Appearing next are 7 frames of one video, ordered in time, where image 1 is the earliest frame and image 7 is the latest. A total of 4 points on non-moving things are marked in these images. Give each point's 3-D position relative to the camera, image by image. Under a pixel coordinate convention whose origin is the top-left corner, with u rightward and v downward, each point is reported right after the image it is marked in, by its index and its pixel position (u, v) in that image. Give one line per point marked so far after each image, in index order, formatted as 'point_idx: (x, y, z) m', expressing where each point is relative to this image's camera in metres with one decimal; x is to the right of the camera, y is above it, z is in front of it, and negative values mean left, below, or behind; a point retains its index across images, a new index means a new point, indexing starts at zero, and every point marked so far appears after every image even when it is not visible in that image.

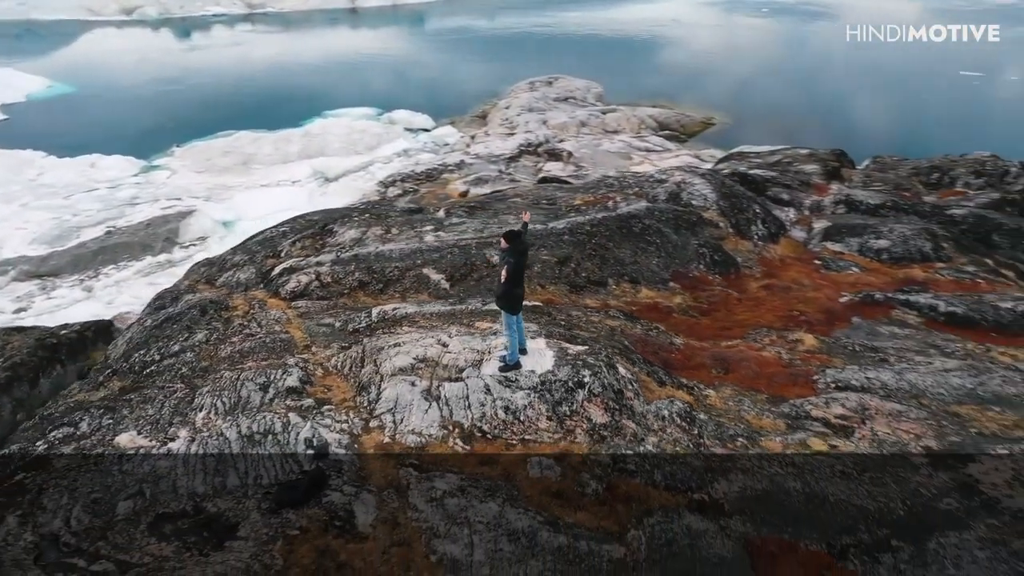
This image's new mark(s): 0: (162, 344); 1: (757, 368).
0: (-7.7, -1.2, +17.9) m
1: (+4.9, -1.6, +16.0) m
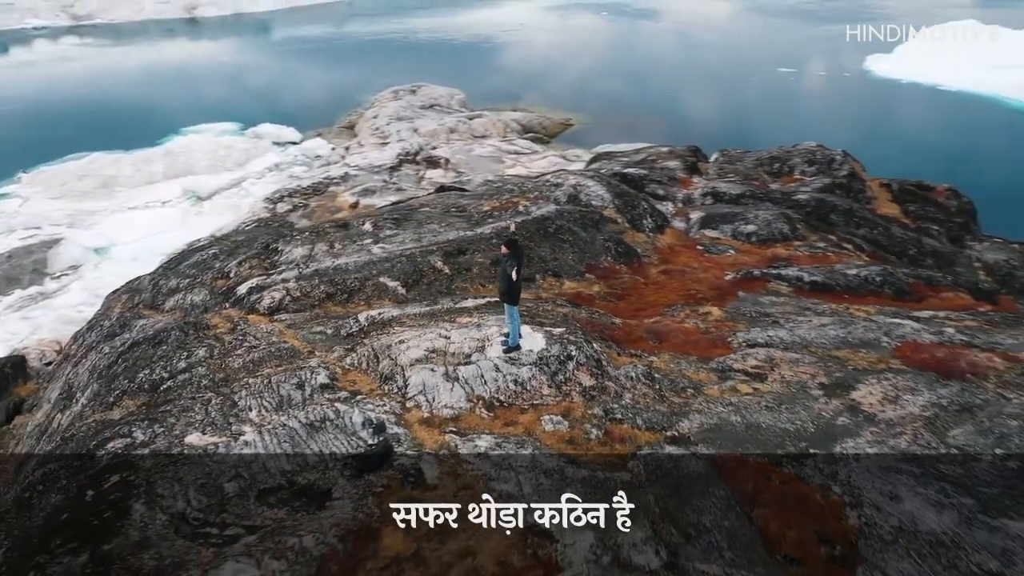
0: (-8.5, -1.8, +19.5) m
1: (+4.3, -1.2, +19.9) m
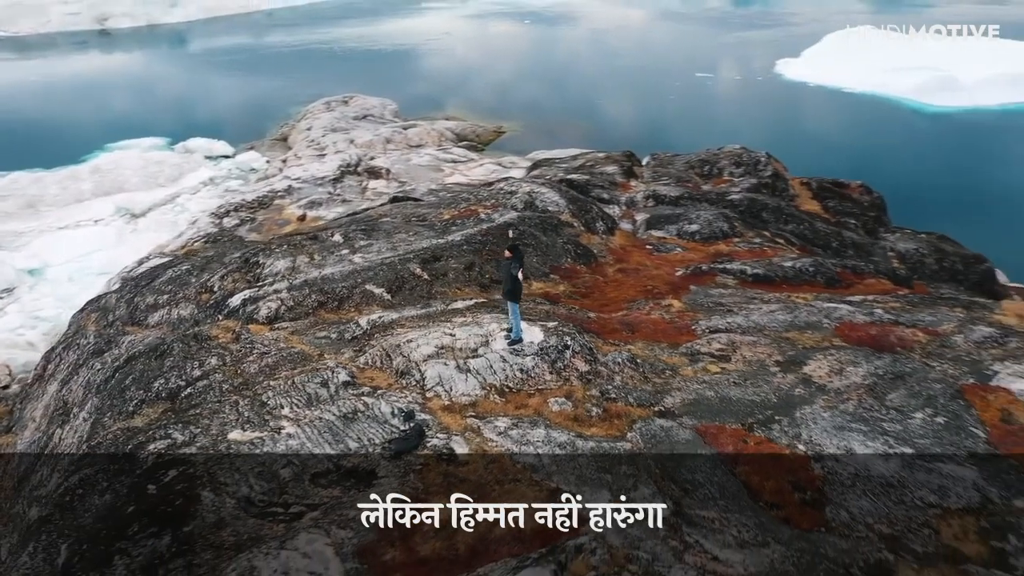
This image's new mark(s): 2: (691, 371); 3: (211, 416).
0: (-8.7, -2.1, +20.7) m
1: (+3.9, -1.1, +22.2) m
2: (+4.3, -2.0, +19.2) m
3: (-6.5, -2.7, +17.3) m
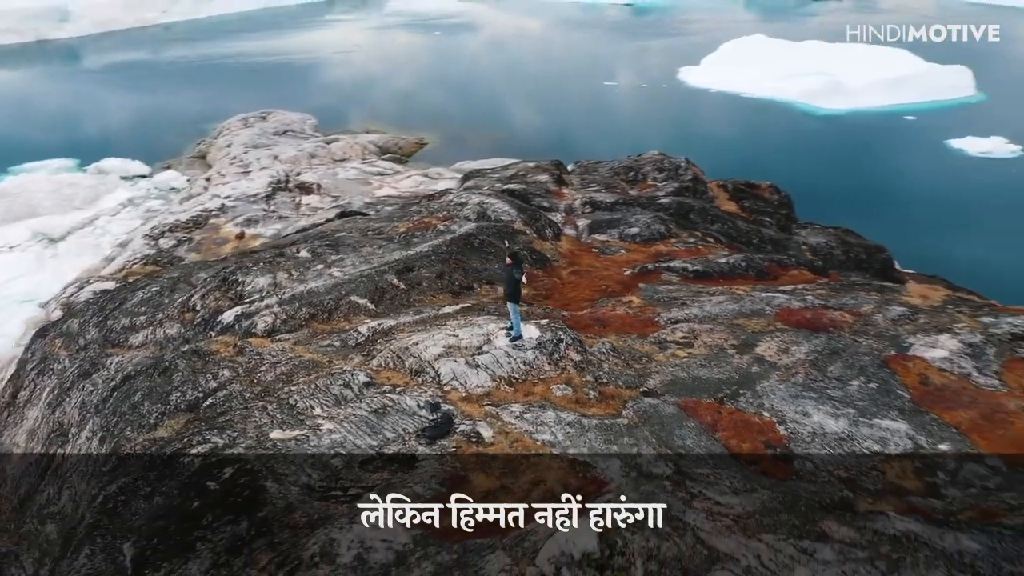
0: (-8.9, -2.6, +22.0) m
1: (+3.4, -1.0, +24.9) m
2: (+4.1, -1.9, +21.9) m
3: (-6.3, -3.1, +18.9) m
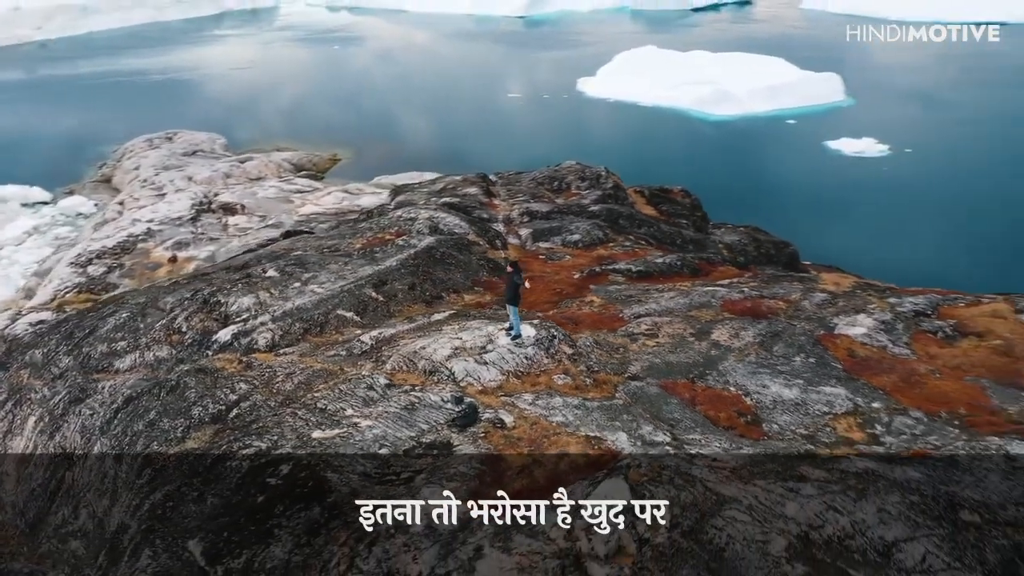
0: (-9.0, -3.2, +23.5) m
1: (+2.7, -1.1, +27.9) m
2: (+3.9, -1.8, +25.1) m
3: (-6.0, -3.6, +20.7) m
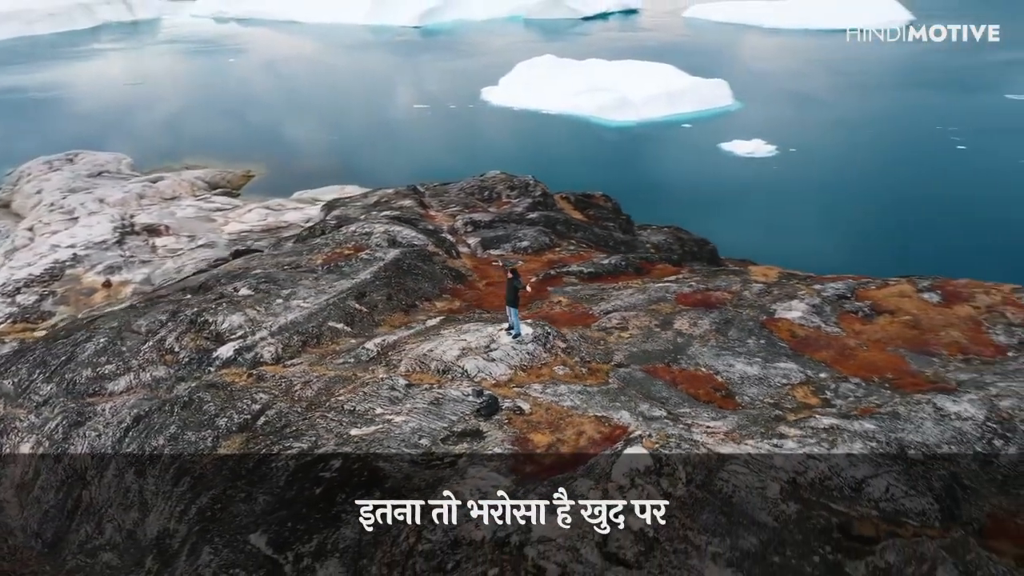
0: (-9.0, -3.8, +25.1) m
1: (+2.0, -1.1, +30.9) m
2: (+3.5, -1.8, +28.2) m
3: (-5.7, -4.0, +22.7) m
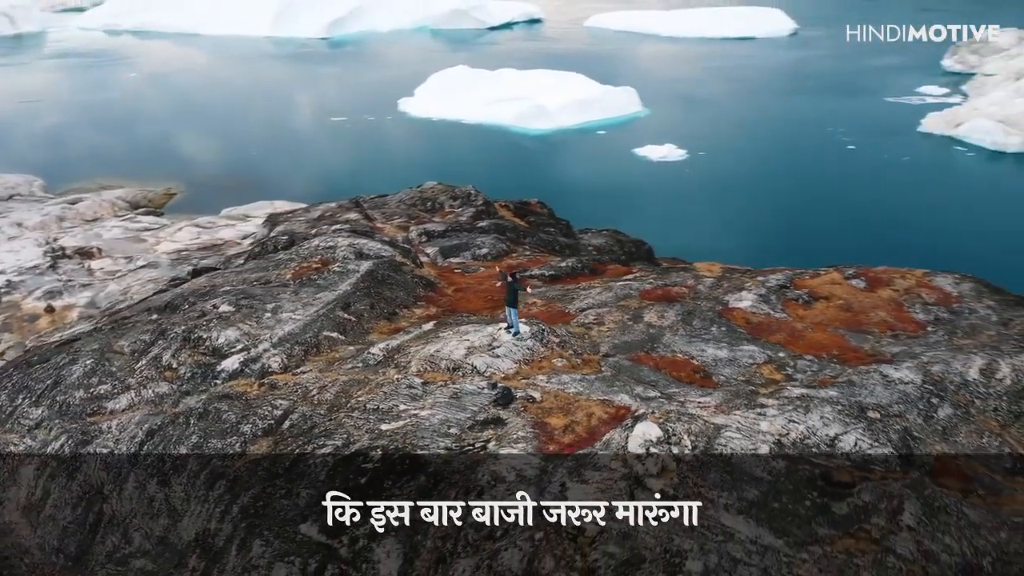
0: (-8.8, -4.3, +26.6) m
1: (+1.3, -1.2, +33.6) m
2: (+3.2, -1.7, +31.1) m
3: (-5.2, -4.3, +24.6) m
